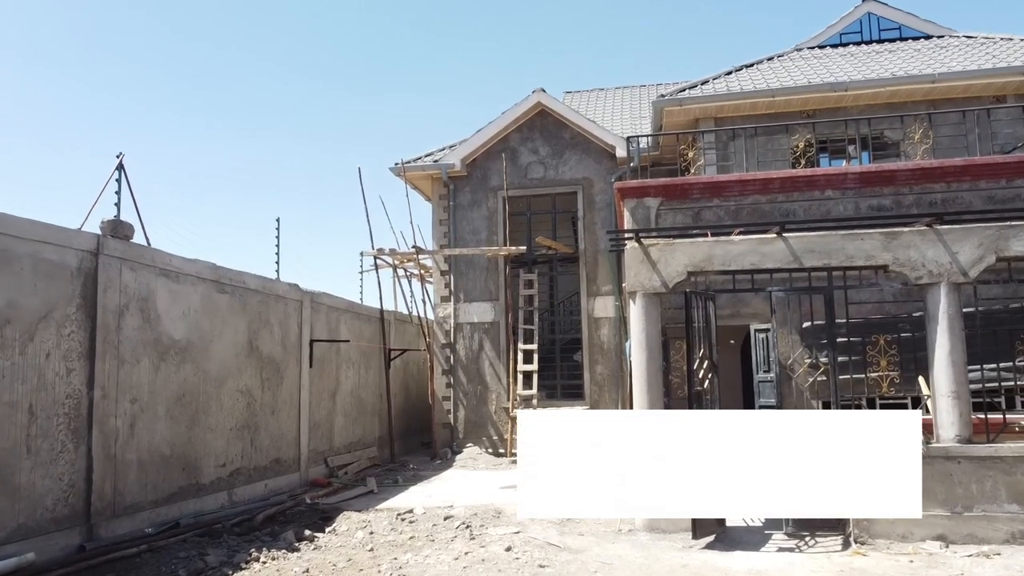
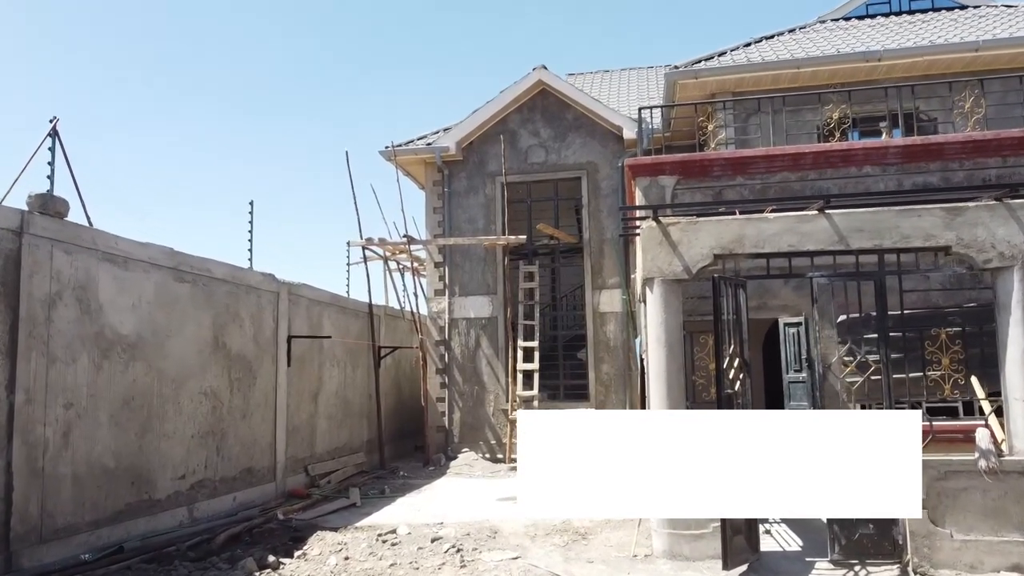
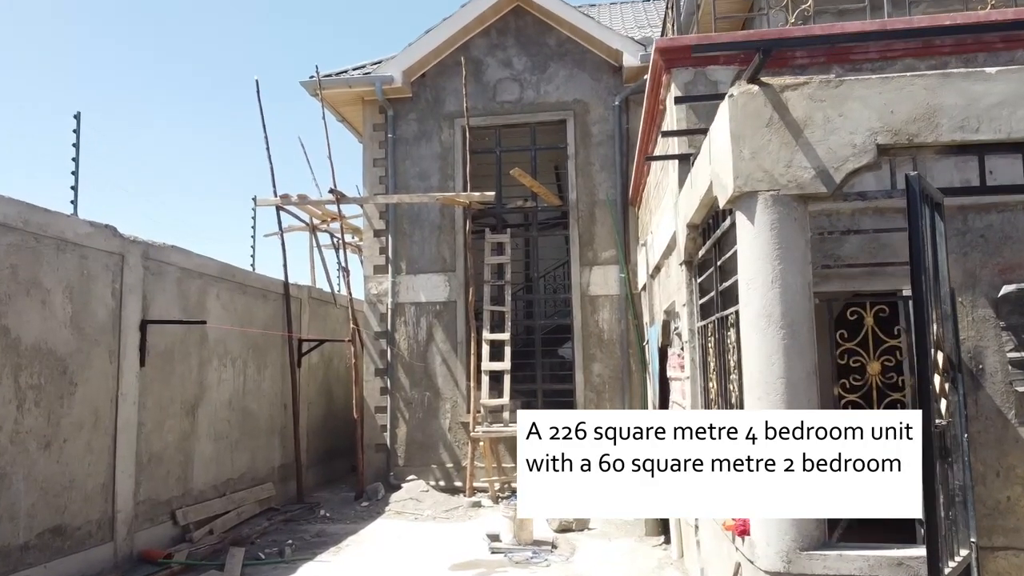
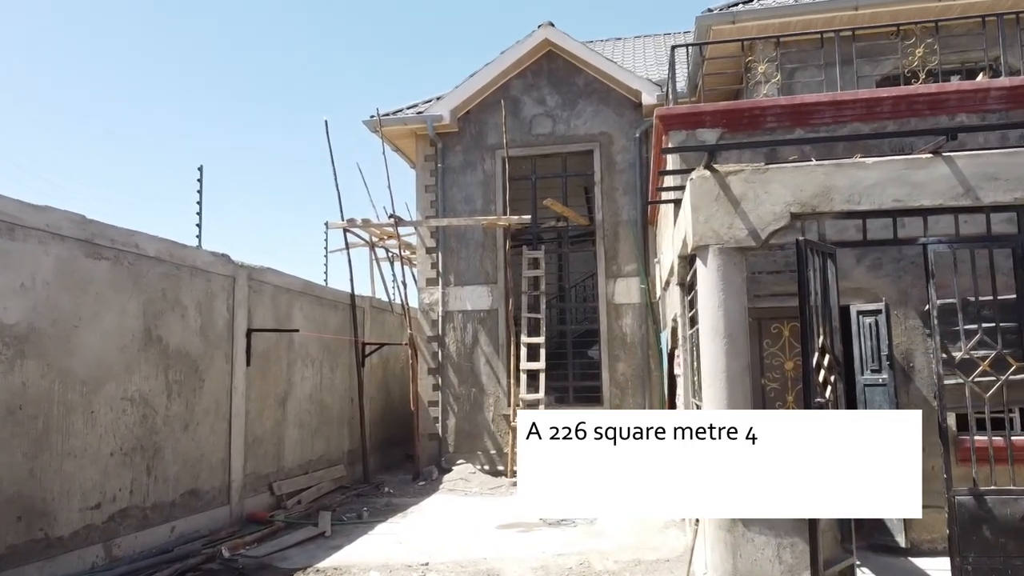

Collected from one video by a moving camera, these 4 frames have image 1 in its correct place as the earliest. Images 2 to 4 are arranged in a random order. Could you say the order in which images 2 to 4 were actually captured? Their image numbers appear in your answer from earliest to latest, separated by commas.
2, 4, 3
